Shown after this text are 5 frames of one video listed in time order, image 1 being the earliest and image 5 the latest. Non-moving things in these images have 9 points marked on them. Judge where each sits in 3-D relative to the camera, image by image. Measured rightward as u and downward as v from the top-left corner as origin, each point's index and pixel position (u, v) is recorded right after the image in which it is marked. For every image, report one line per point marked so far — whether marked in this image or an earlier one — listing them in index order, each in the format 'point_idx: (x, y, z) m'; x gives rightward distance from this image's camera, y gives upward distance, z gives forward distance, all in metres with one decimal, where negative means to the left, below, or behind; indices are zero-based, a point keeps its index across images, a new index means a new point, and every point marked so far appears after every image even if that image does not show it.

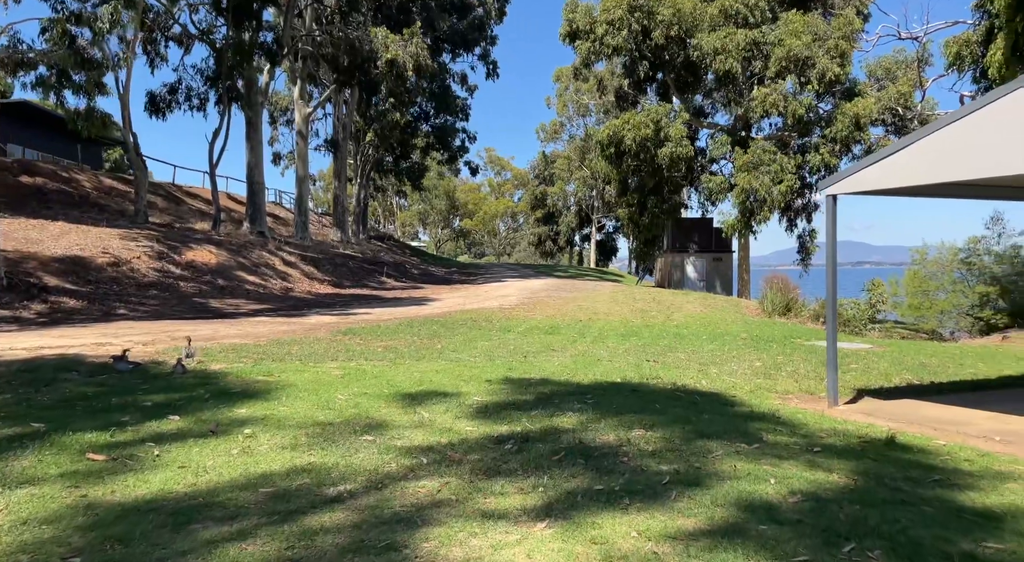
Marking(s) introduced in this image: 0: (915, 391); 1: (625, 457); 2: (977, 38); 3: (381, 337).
0: (+3.9, -1.1, +6.9) m
1: (+0.7, -1.1, +4.3) m
2: (+9.8, +5.1, +15.1) m
3: (-2.0, -0.8, +10.7) m
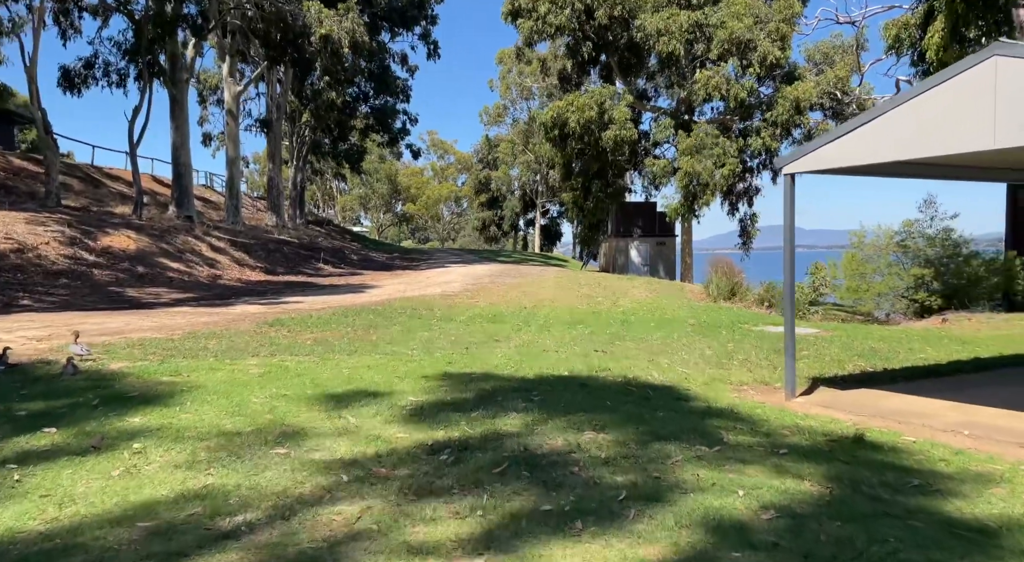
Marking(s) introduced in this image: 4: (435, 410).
0: (+3.3, -0.9, +6.6) m
1: (+0.3, -1.0, +3.8) m
2: (+8.5, +5.5, +15.1) m
3: (-2.8, -0.7, +10.0) m
4: (-0.6, -0.9, +5.1) m
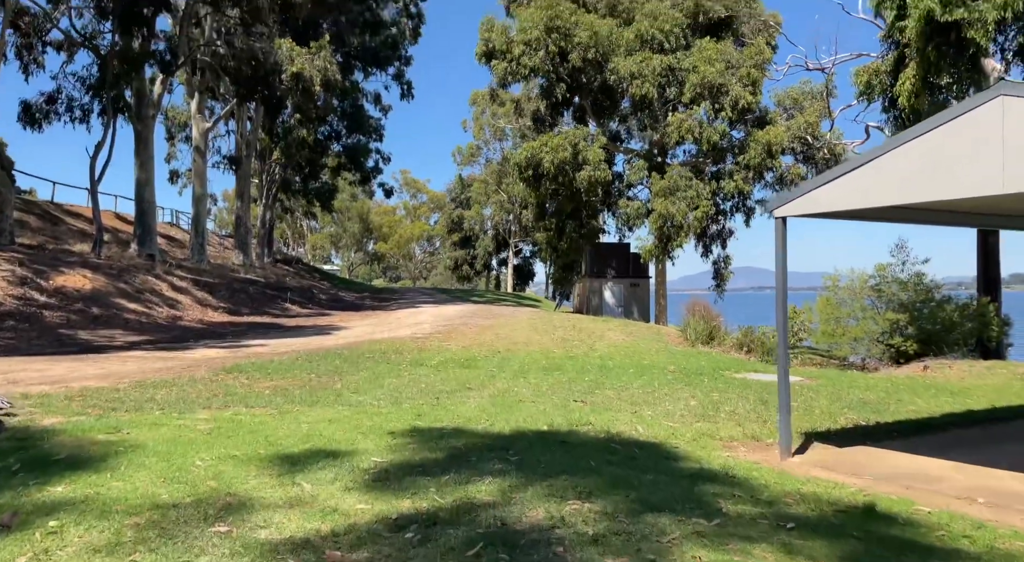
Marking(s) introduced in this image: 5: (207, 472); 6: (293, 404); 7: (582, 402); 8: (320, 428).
0: (+3.1, -1.3, +6.3) m
1: (+0.2, -1.3, +3.4) m
2: (+8.0, +4.5, +15.3) m
3: (-3.2, -1.2, +9.4) m
4: (-0.7, -1.3, +4.6) m
5: (-1.9, -1.2, +4.6) m
6: (-2.2, -1.2, +7.2) m
7: (+0.7, -1.2, +7.3) m
8: (-1.6, -1.2, +6.0) m
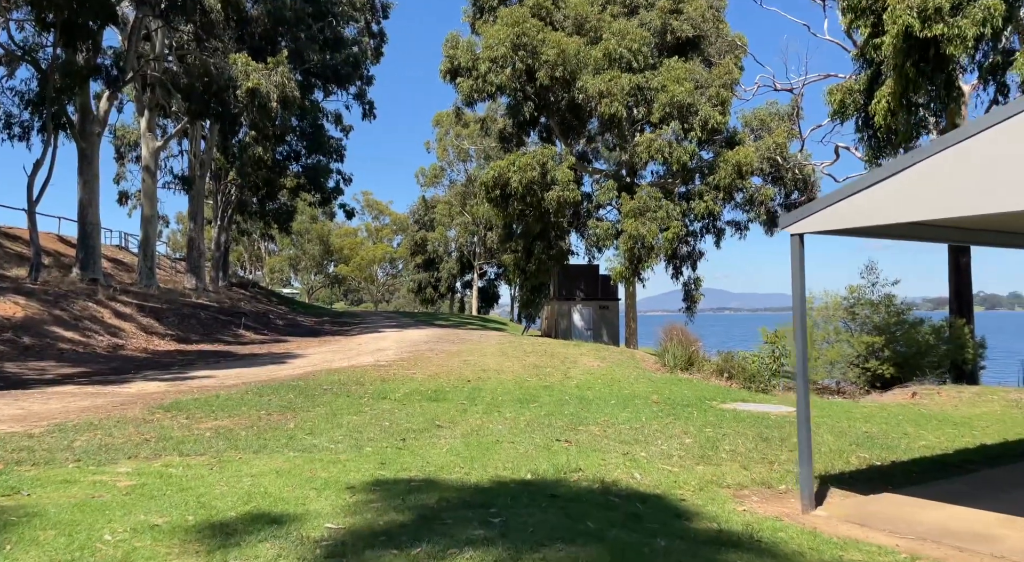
0: (+2.9, -1.5, +5.6) m
1: (+0.2, -1.4, +2.6) m
2: (+7.3, +4.1, +15.1) m
3: (-3.5, -1.6, +8.4) m
4: (-0.8, -1.4, +3.8) m
5: (-2.0, -1.4, +3.7) m
6: (-2.4, -1.5, +6.3) m
7: (+0.5, -1.5, +6.5) m
8: (-1.7, -1.4, +5.1) m
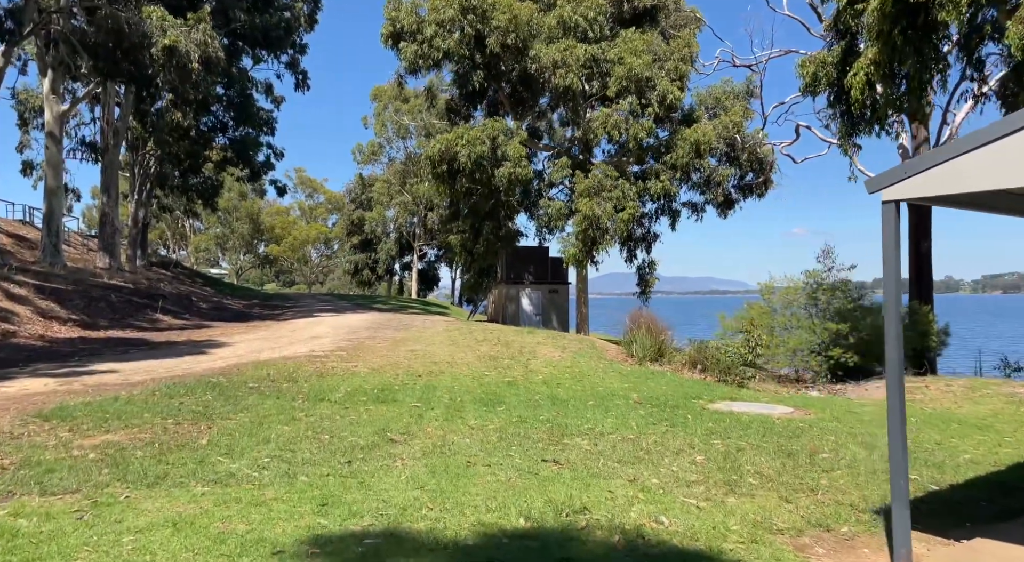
0: (+2.8, -1.4, +4.5) m
1: (+0.4, -1.3, +1.3) m
2: (+6.4, +4.4, +14.2) m
3: (-3.8, -1.4, +6.8) m
4: (-0.7, -1.3, +2.4) m
5: (-1.9, -1.3, +2.2) m
6: (-2.6, -1.3, +4.8) m
7: (+0.3, -1.3, +5.2) m
8: (-1.8, -1.3, +3.6) m
